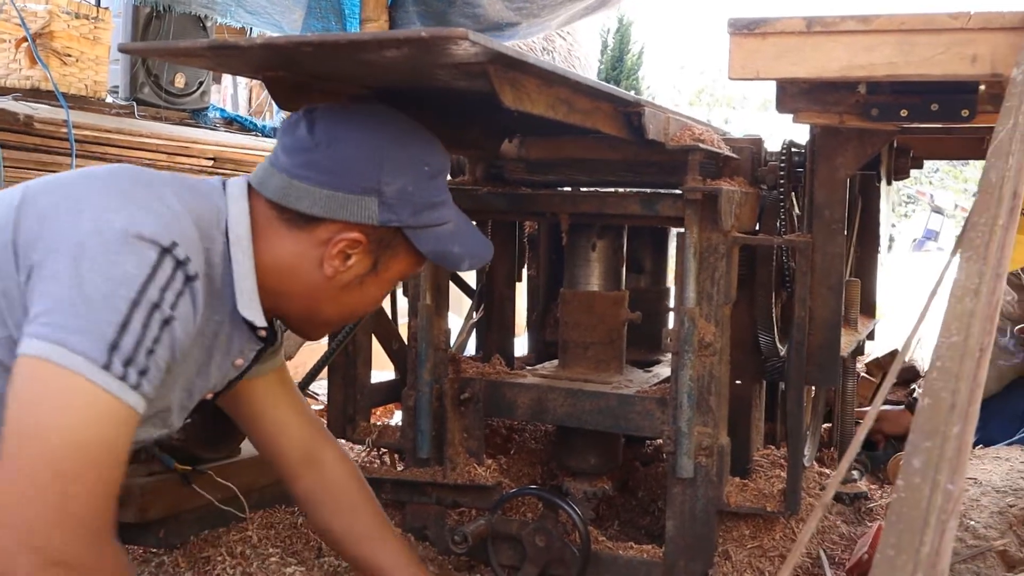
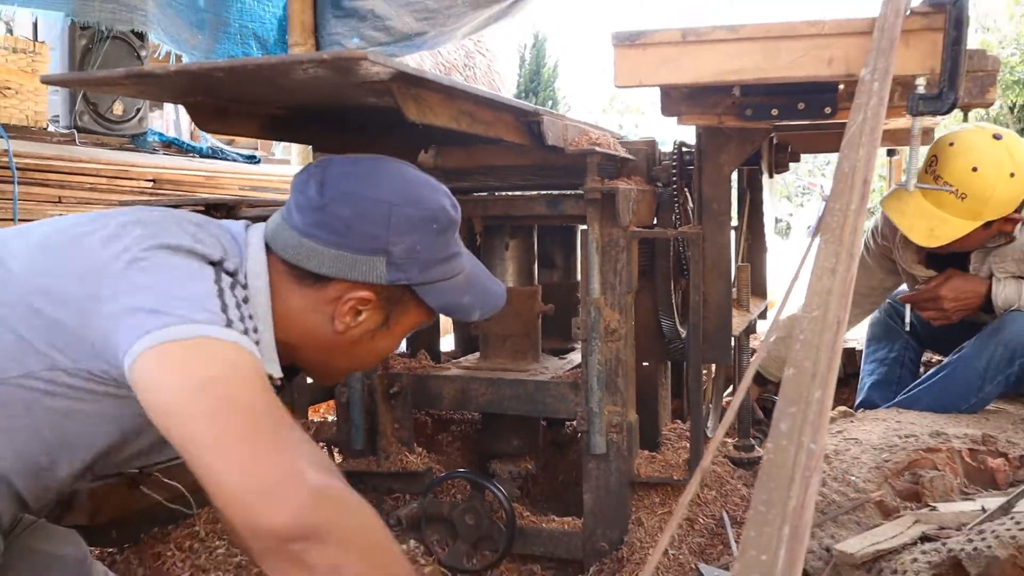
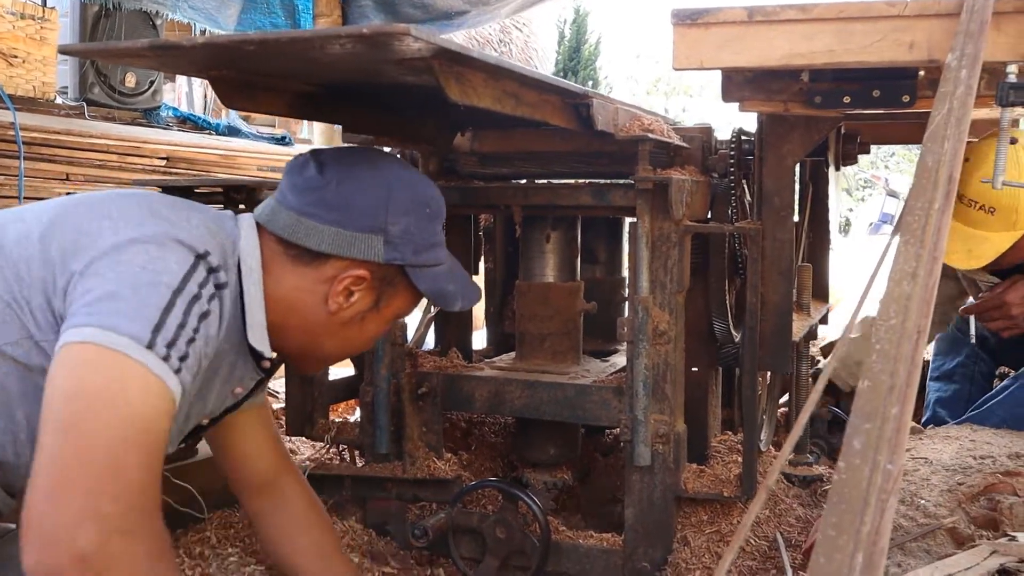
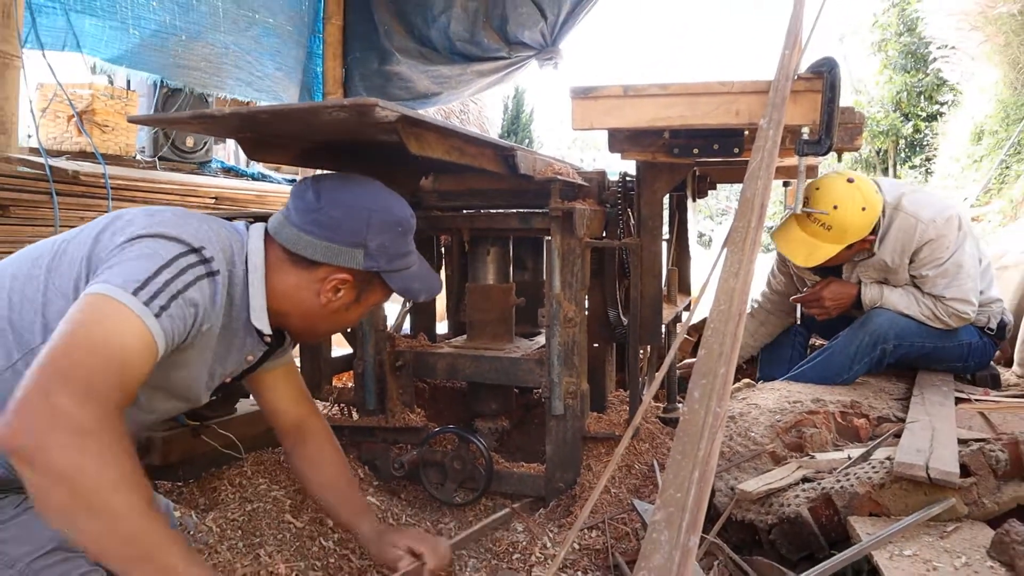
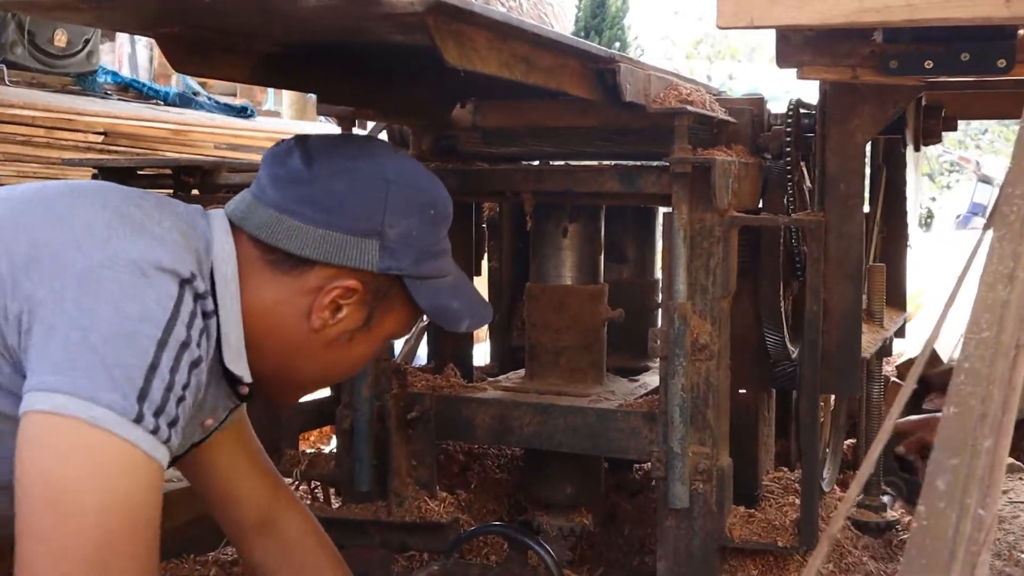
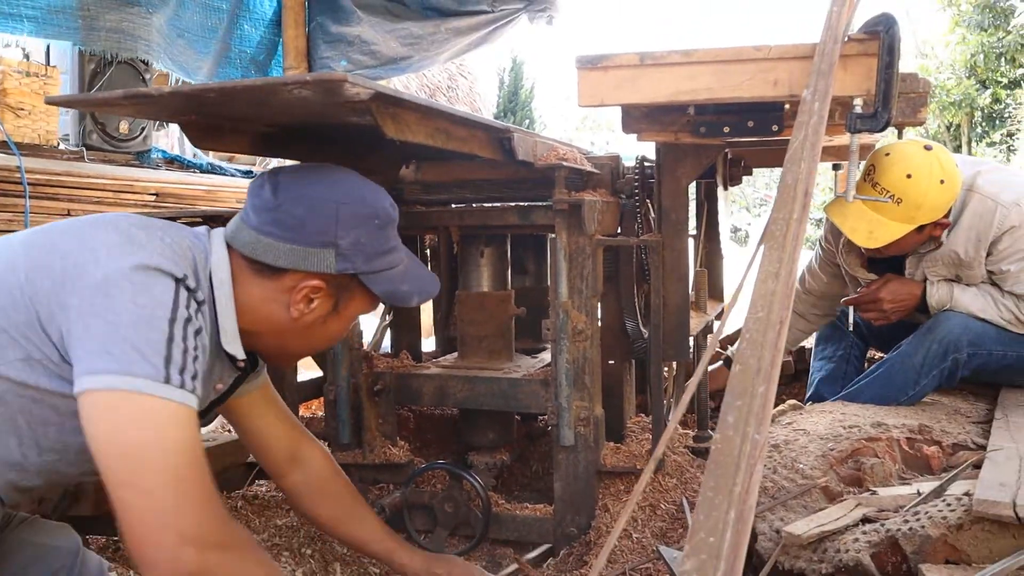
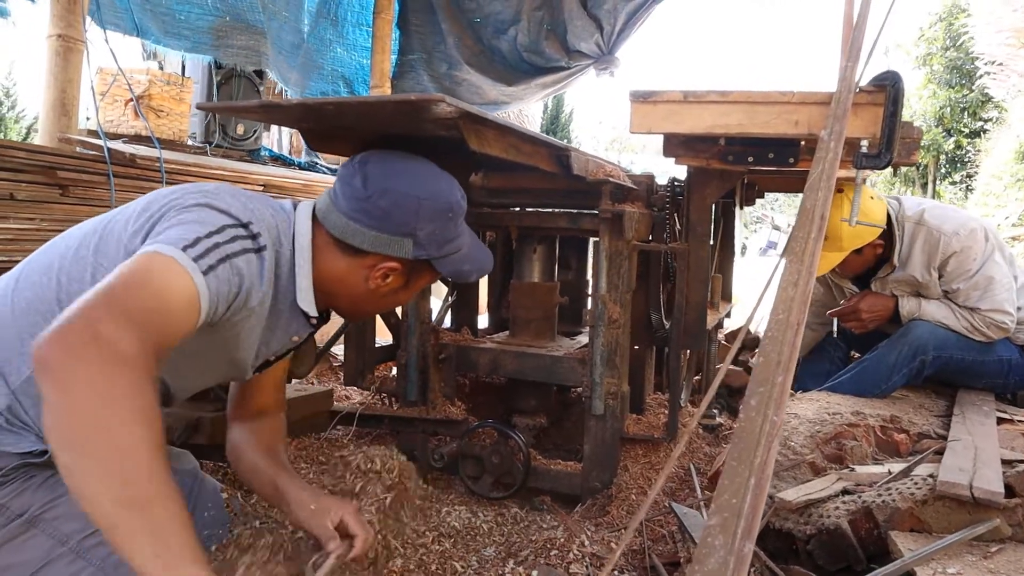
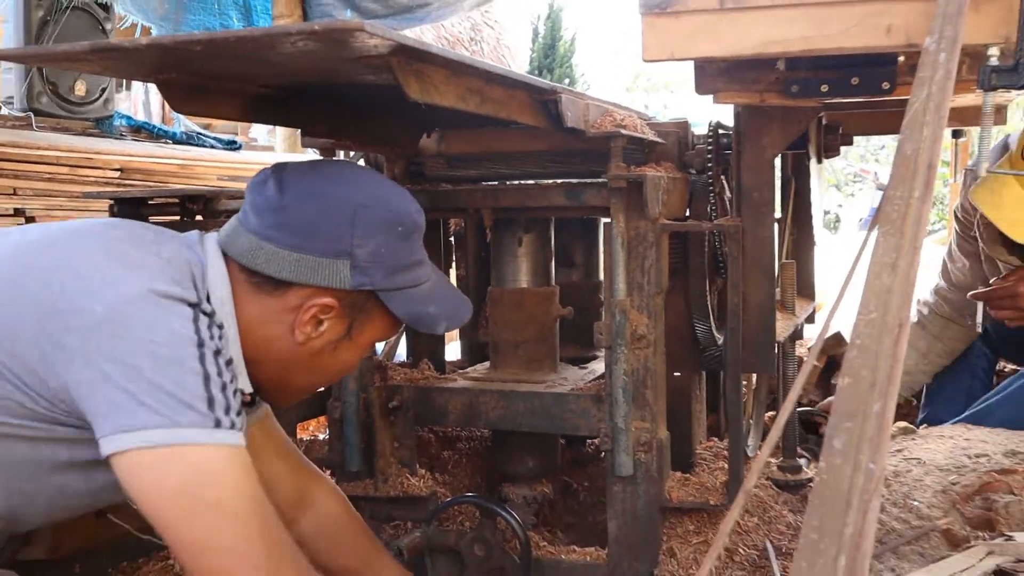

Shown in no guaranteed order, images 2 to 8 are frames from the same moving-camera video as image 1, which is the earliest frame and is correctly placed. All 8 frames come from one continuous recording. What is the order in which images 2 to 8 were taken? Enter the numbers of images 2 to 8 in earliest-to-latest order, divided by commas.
3, 5, 8, 2, 6, 4, 7
